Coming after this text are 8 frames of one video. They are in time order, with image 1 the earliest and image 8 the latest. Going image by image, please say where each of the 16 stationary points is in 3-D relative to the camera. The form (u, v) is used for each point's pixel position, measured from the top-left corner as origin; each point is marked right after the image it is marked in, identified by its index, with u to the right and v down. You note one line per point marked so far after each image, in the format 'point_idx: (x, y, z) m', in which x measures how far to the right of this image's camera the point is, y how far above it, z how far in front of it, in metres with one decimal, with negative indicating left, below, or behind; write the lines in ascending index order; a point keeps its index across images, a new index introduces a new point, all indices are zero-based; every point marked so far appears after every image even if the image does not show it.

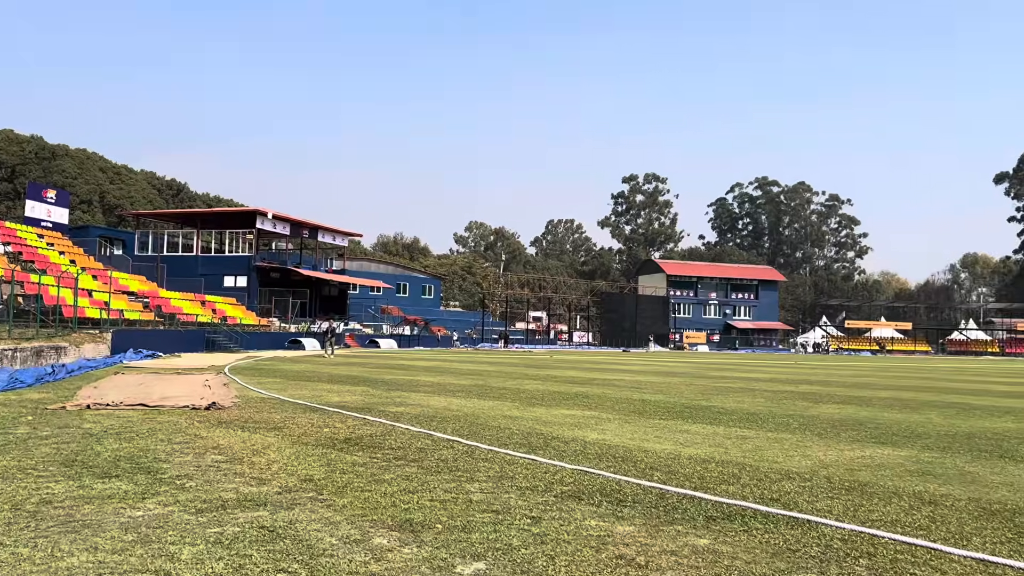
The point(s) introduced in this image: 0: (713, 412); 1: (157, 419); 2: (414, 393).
0: (+2.4, -1.5, +10.0) m
1: (-3.4, -1.2, +8.0) m
2: (-1.4, -1.5, +11.9) m
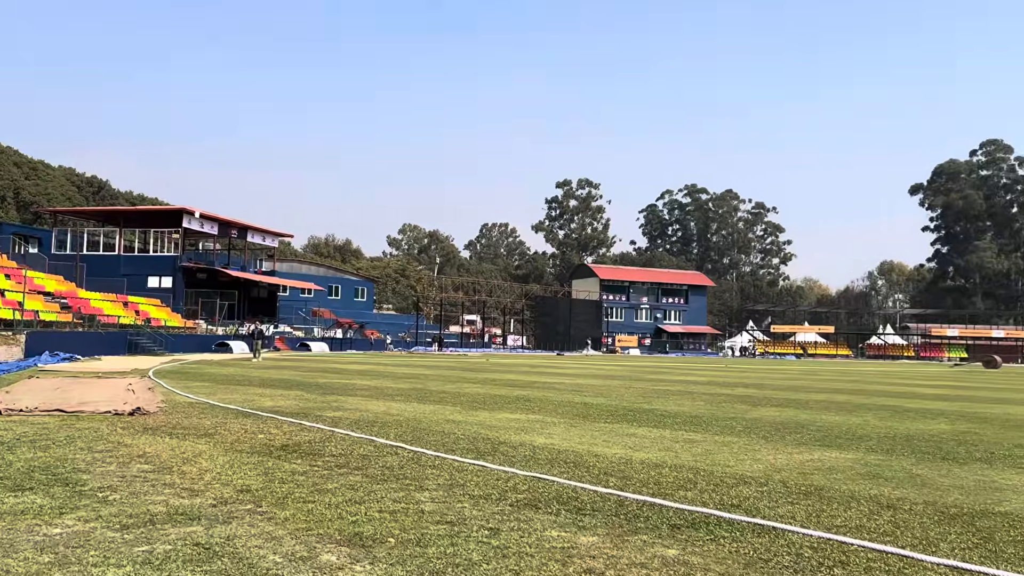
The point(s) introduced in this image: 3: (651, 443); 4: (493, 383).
0: (+1.7, -1.5, +9.9) m
1: (-3.9, -1.2, +7.4) m
2: (-2.2, -1.5, +11.5) m
3: (+1.2, -1.3, +7.3) m
4: (-0.4, -1.8, +16.2) m
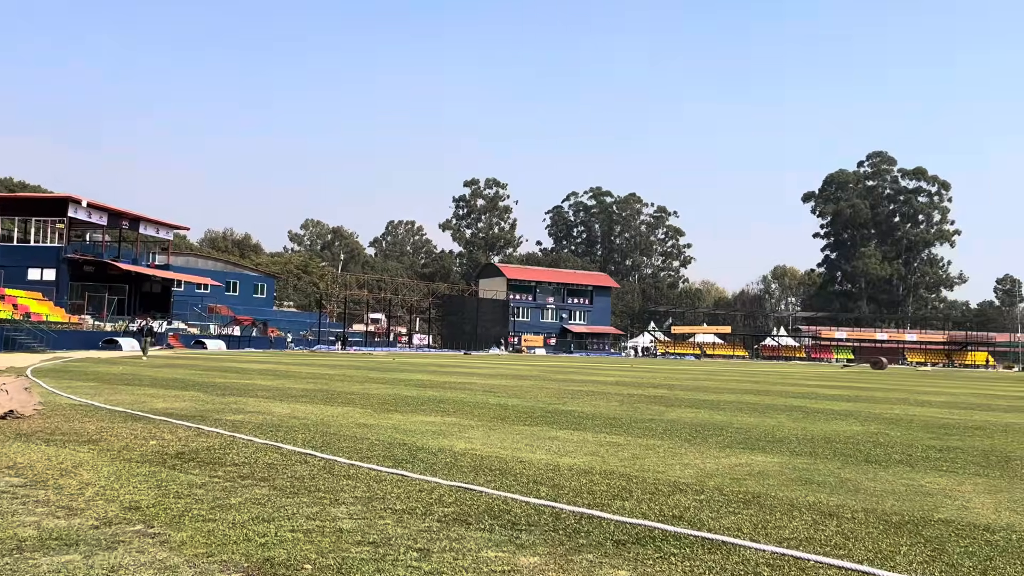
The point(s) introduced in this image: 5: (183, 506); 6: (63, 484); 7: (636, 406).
0: (+0.7, -1.5, +9.7) m
1: (-4.5, -1.1, +6.6) m
2: (-3.4, -1.4, +10.8) m
3: (+0.5, -1.3, +7.0) m
4: (-2.1, -1.8, +15.7) m
5: (-1.6, -1.1, +4.1) m
6: (-2.4, -1.1, +4.5) m
7: (+1.7, -1.7, +11.7) m
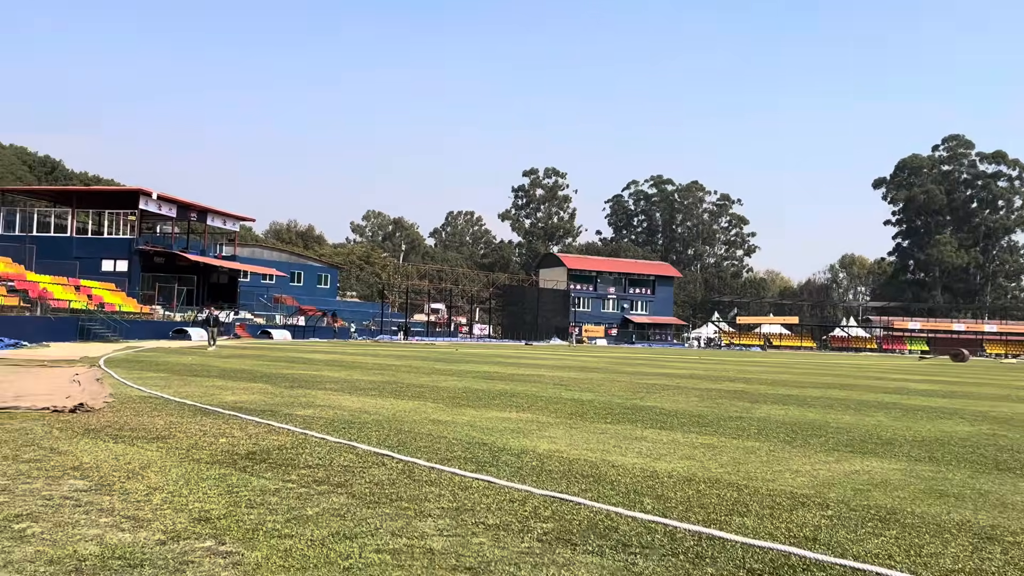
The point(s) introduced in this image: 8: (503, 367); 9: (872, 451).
0: (+1.6, -1.4, +9.2) m
1: (-3.9, -1.1, +6.4) m
2: (-2.4, -1.3, +10.6) m
3: (+1.2, -1.2, +6.5) m
4: (-0.8, -1.6, +15.4) m
5: (-1.1, -1.0, +3.7) m
6: (-1.9, -1.0, +4.2) m
7: (+2.7, -1.5, +11.1) m
8: (-0.2, -1.8, +19.3) m
9: (+2.9, -1.3, +6.7) m
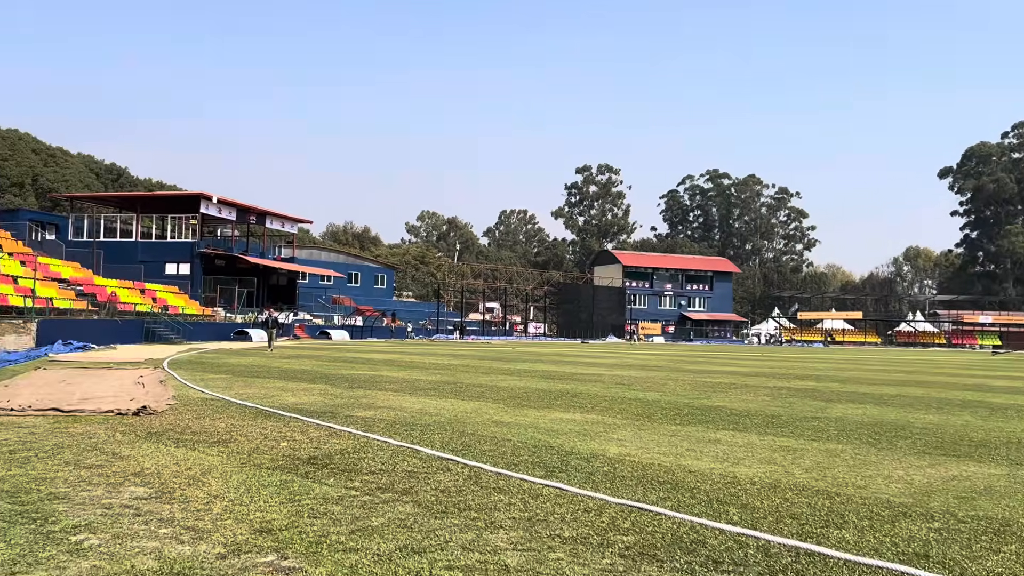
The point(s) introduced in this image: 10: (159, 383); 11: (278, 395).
0: (+2.3, -1.3, +8.8) m
1: (-3.4, -1.1, +6.4) m
2: (-1.7, -1.3, +10.4) m
3: (+1.7, -1.2, +6.1) m
4: (+0.3, -1.6, +15.1) m
5: (-0.8, -1.0, +3.5) m
6: (-1.5, -1.0, +4.0) m
7: (+3.5, -1.4, +10.6) m
8: (+1.1, -1.8, +19.0) m
9: (+3.4, -1.2, +6.2) m
10: (-4.5, -1.2, +10.6) m
11: (-2.7, -1.3, +9.7) m
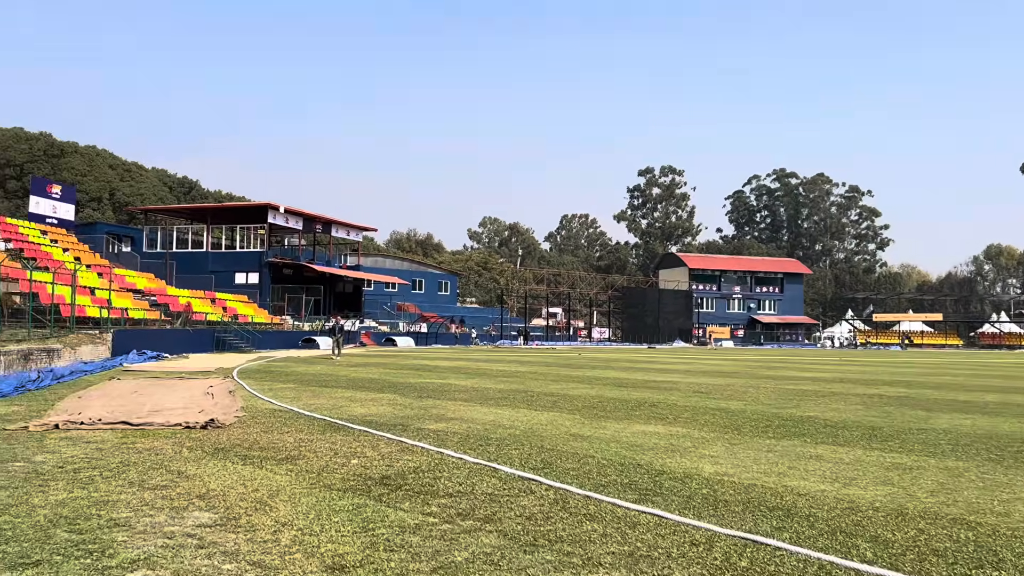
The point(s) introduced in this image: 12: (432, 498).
0: (+3.0, -1.3, +8.2) m
1: (-2.8, -1.2, +6.2) m
2: (-0.8, -1.4, +10.1) m
3: (+2.3, -1.2, +5.6) m
4: (+1.5, -1.6, +14.6) m
5: (-0.4, -1.0, +3.1) m
6: (-1.1, -1.1, +3.7) m
7: (+4.4, -1.5, +9.9) m
8: (+2.7, -1.9, +18.4) m
9: (+4.0, -1.2, +5.5) m
10: (-3.6, -1.3, +10.5) m
11: (-1.9, -1.3, +9.5) m
12: (-0.4, -1.1, +4.4) m
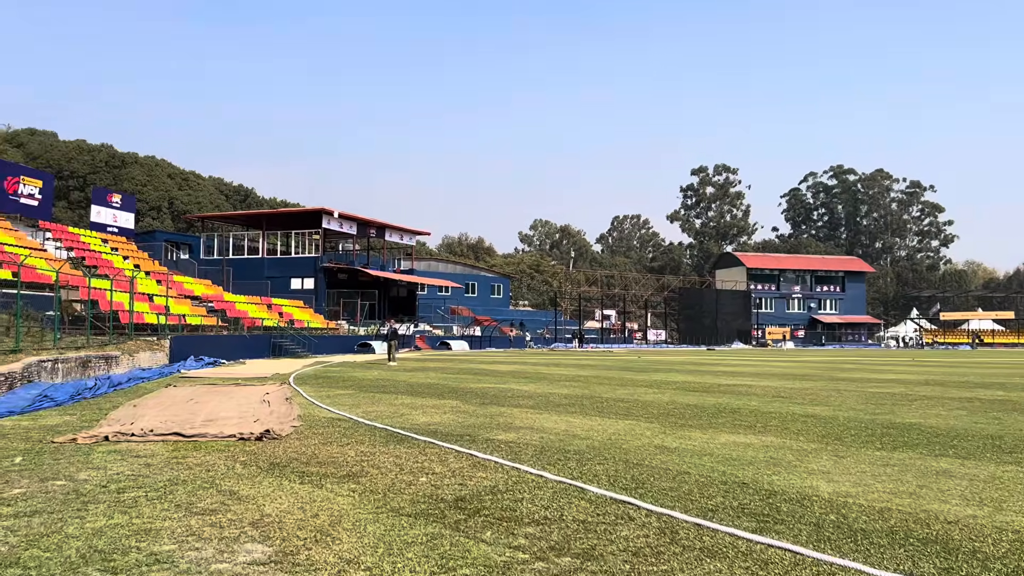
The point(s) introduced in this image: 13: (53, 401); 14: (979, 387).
0: (+3.7, -1.3, +7.3) m
1: (-2.2, -1.2, +5.7) m
2: (0.0, -1.4, +9.5) m
3: (+2.8, -1.2, +4.8) m
4: (+2.6, -1.6, +13.9) m
5: (-0.1, -1.0, +2.5) m
6: (-0.7, -1.0, +3.1) m
7: (+5.2, -1.4, +9.0) m
8: (+4.0, -1.8, +17.6) m
9: (+4.5, -1.1, +4.7) m
10: (-2.7, -1.4, +10.1) m
11: (-1.1, -1.4, +9.0) m
12: (0.0, -1.1, +3.8) m
13: (-5.5, -1.4, +10.1) m
14: (+7.8, -1.7, +14.0) m
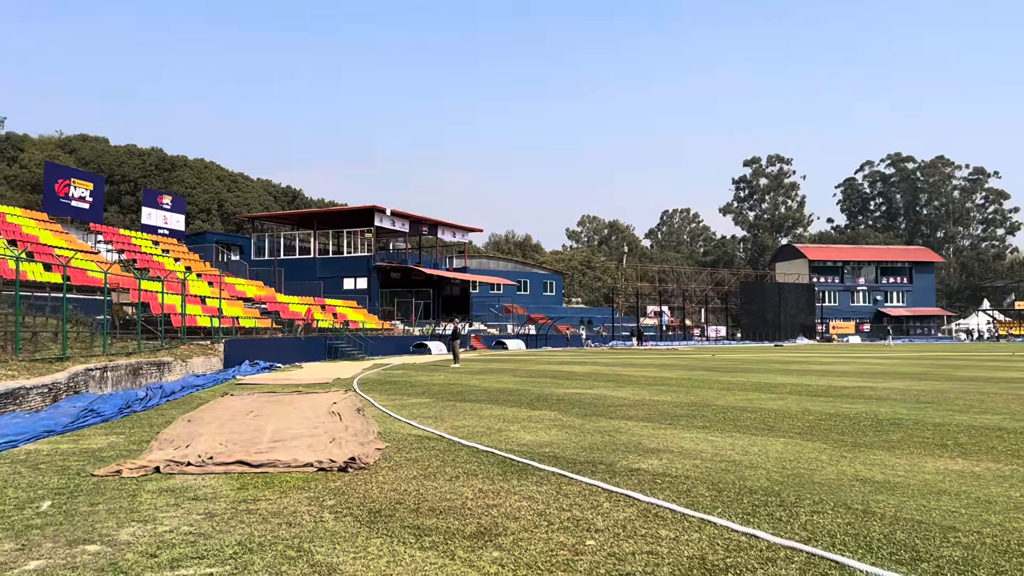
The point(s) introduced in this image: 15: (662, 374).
0: (+4.7, -1.1, +5.7) m
1: (-1.3, -1.1, +4.4) m
2: (+1.1, -1.3, +8.0) m
3: (+3.6, -1.0, +3.2) m
4: (+3.9, -1.5, +12.3) m
5: (+0.7, -0.9, +1.1) m
6: (0.0, -1.0, +1.7) m
7: (+6.3, -1.2, +7.2) m
8: (+5.5, -1.7, +15.9) m
9: (+5.3, -1.0, +3.0) m
10: (-1.6, -1.3, +8.8) m
11: (0.0, -1.3, +7.6) m
12: (+0.8, -1.0, +2.3) m
13: (-4.4, -1.4, +8.9) m
14: (+9.1, -1.4, +12.1) m
15: (+3.0, -1.8, +17.1) m
